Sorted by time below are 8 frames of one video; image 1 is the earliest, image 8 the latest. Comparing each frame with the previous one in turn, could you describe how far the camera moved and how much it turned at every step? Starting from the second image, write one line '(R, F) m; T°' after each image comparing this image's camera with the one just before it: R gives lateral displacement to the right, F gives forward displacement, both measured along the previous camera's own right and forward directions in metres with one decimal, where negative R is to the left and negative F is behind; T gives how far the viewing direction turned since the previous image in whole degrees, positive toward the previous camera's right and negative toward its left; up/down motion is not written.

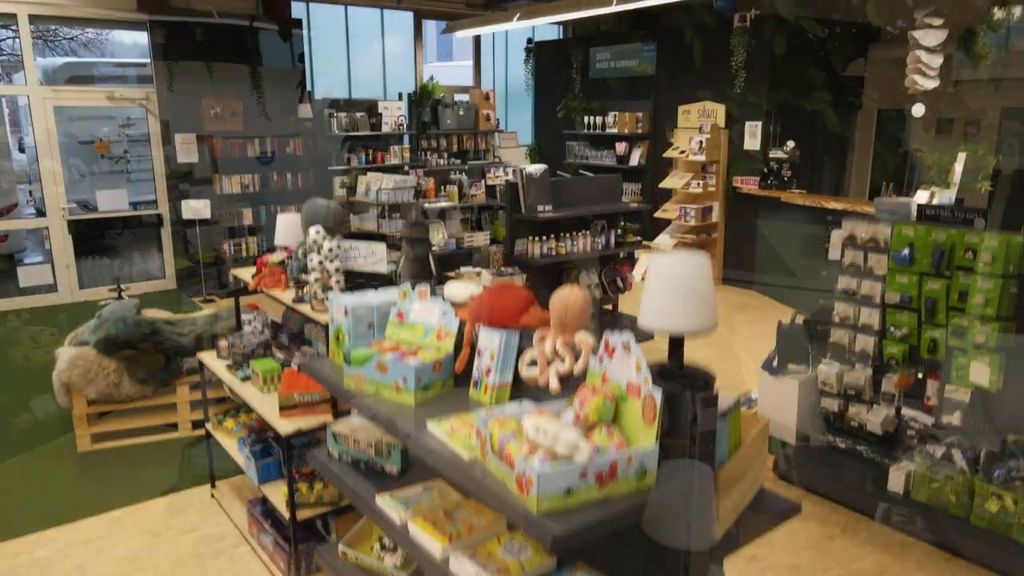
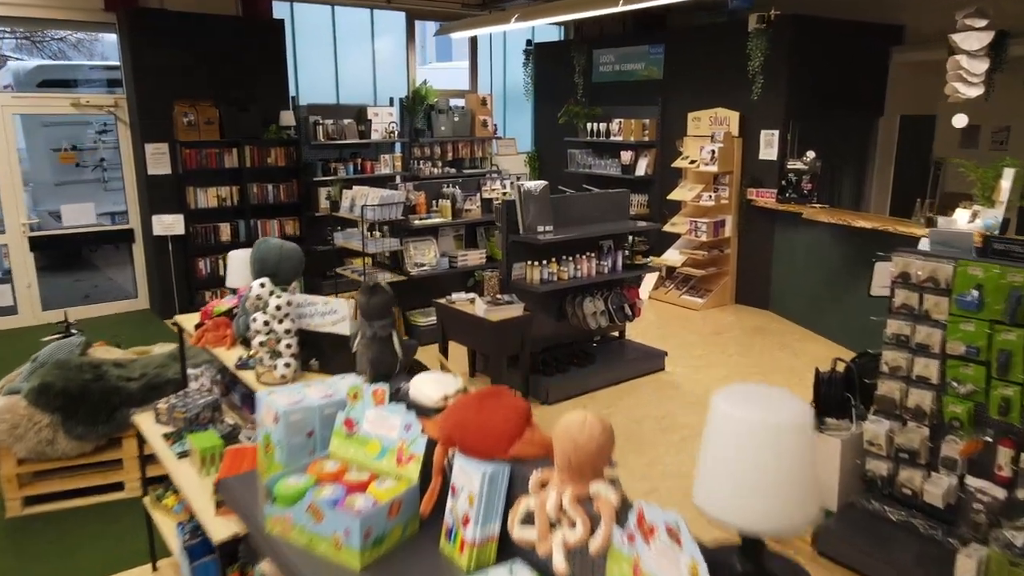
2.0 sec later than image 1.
(0.0, +0.5) m; 0°
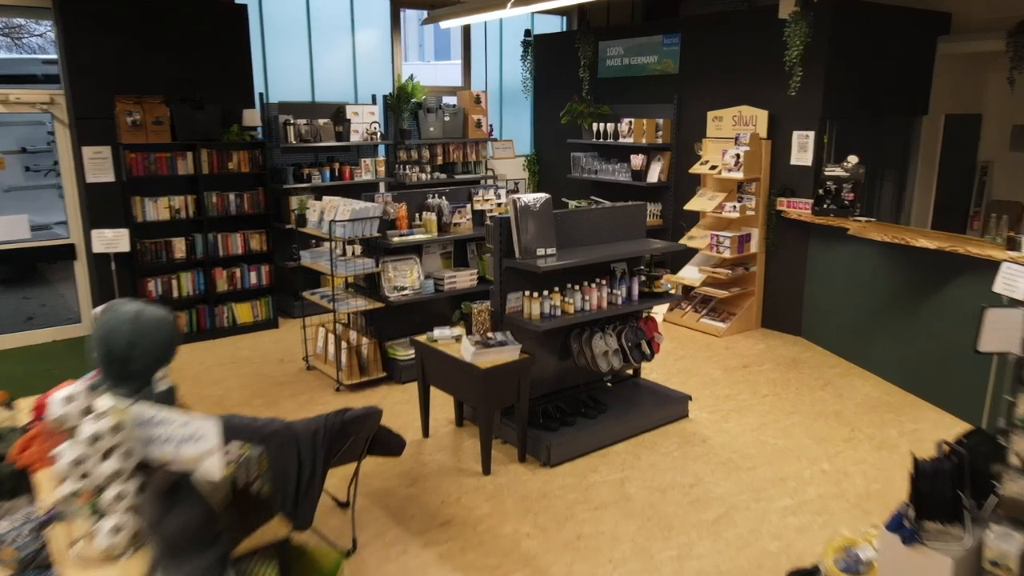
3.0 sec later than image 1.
(0.0, +0.9) m; 0°
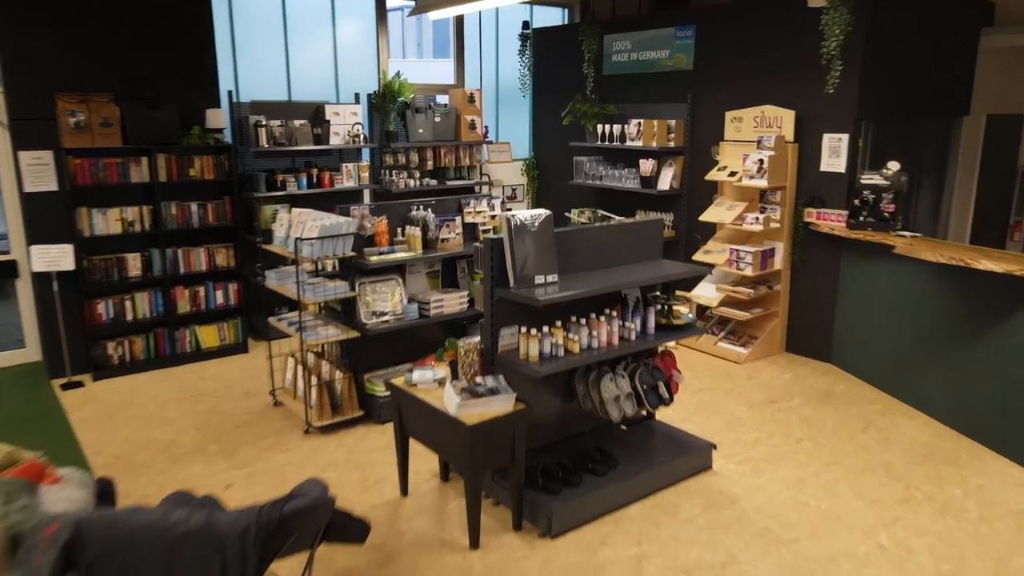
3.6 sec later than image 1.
(0.0, +0.7) m; 0°
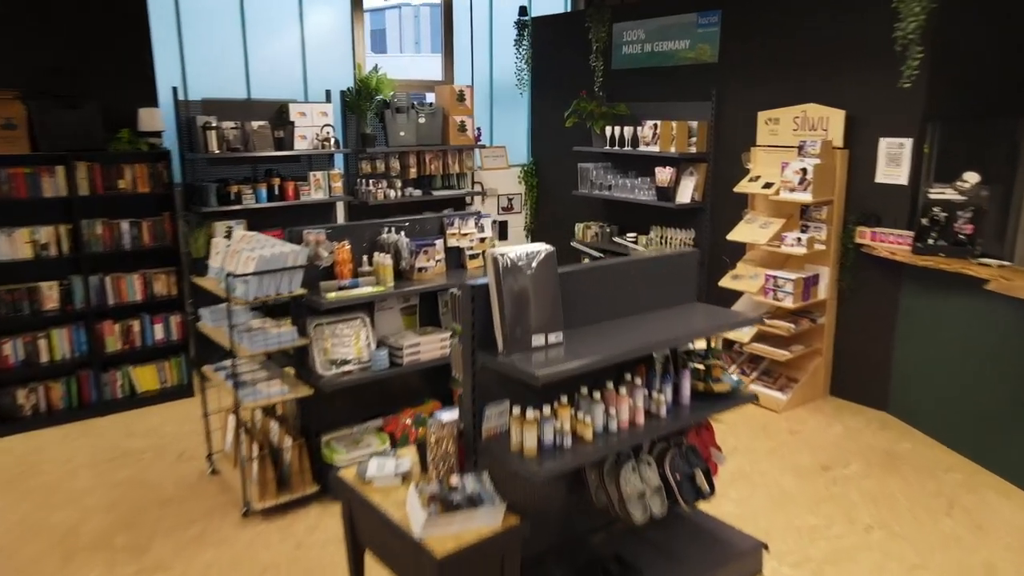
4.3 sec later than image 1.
(0.0, +0.9) m; 0°
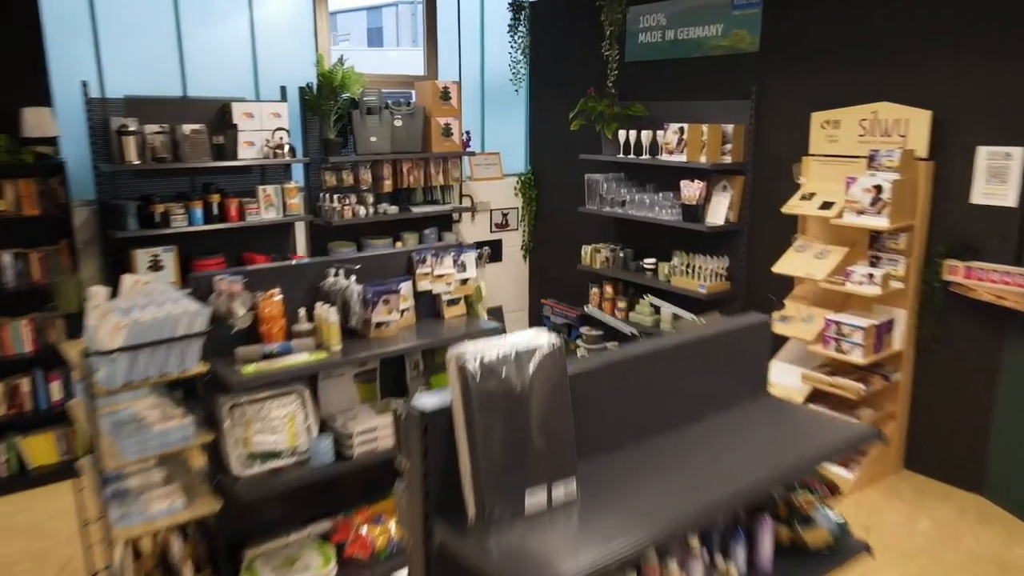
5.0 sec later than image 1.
(0.0, +1.0) m; 0°
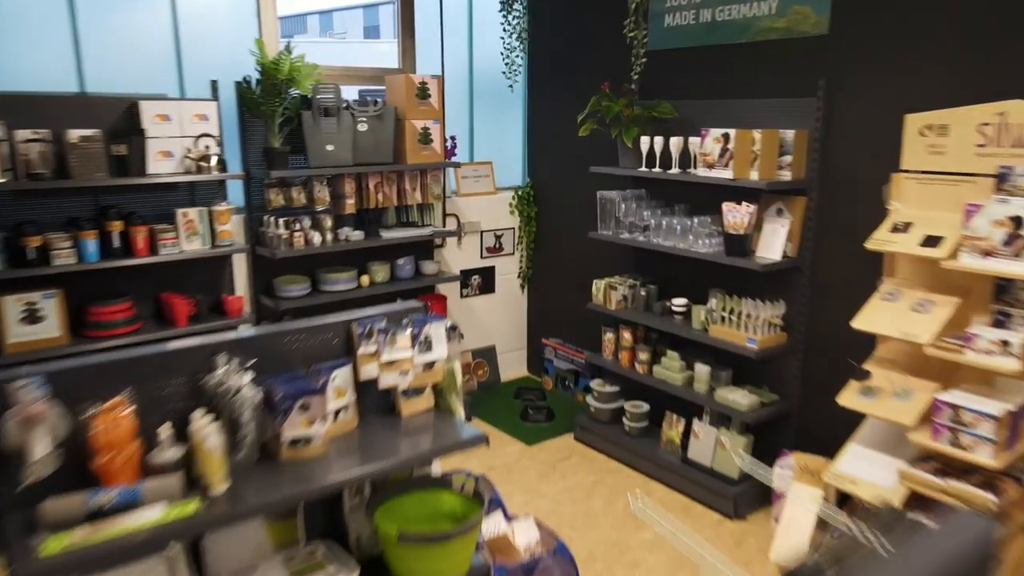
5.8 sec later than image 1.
(0.0, +1.0) m; 0°
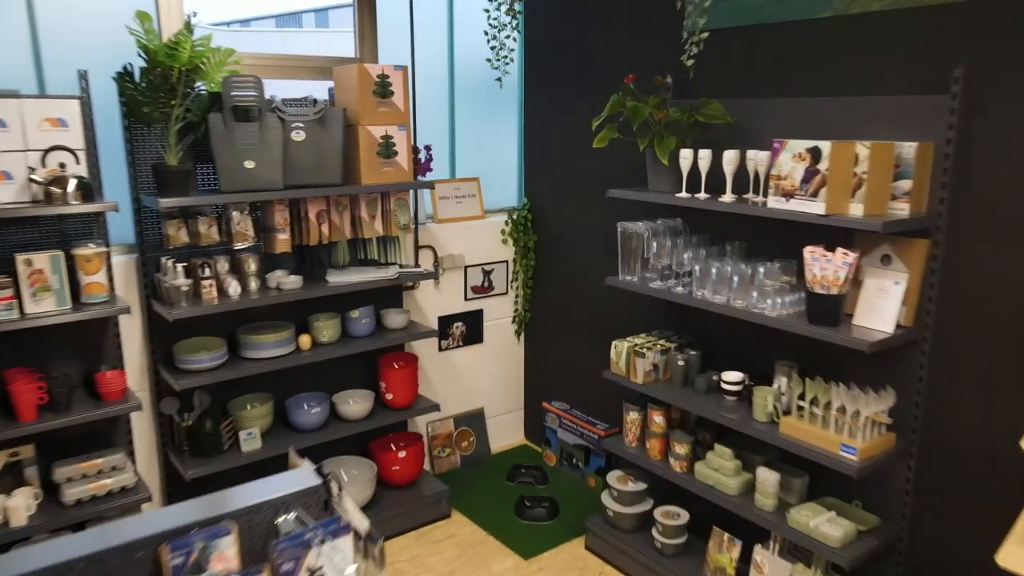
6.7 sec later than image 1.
(0.0, +1.1) m; 0°
